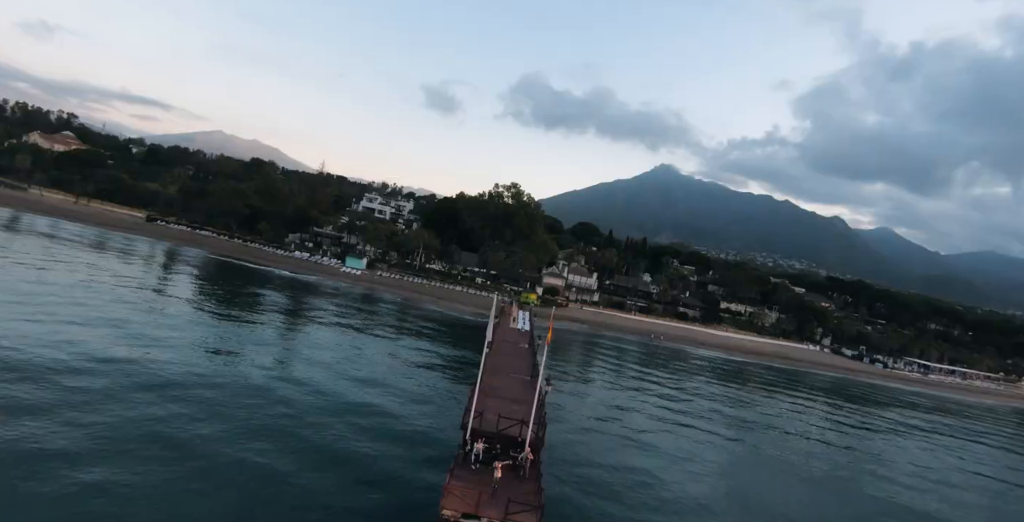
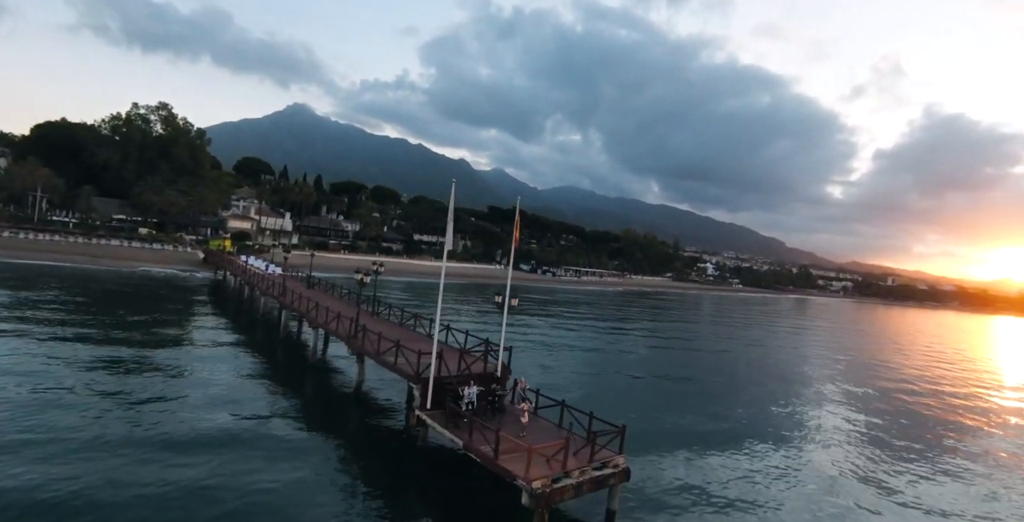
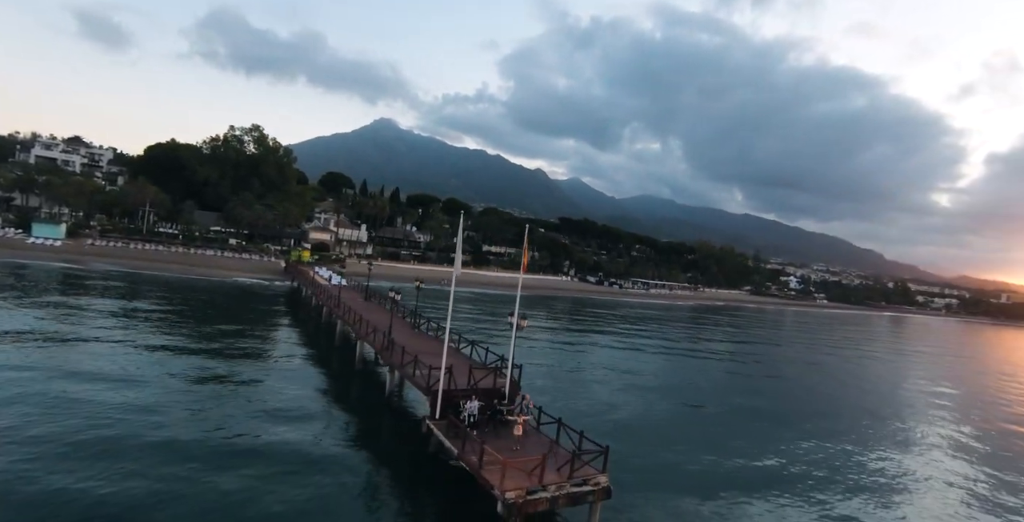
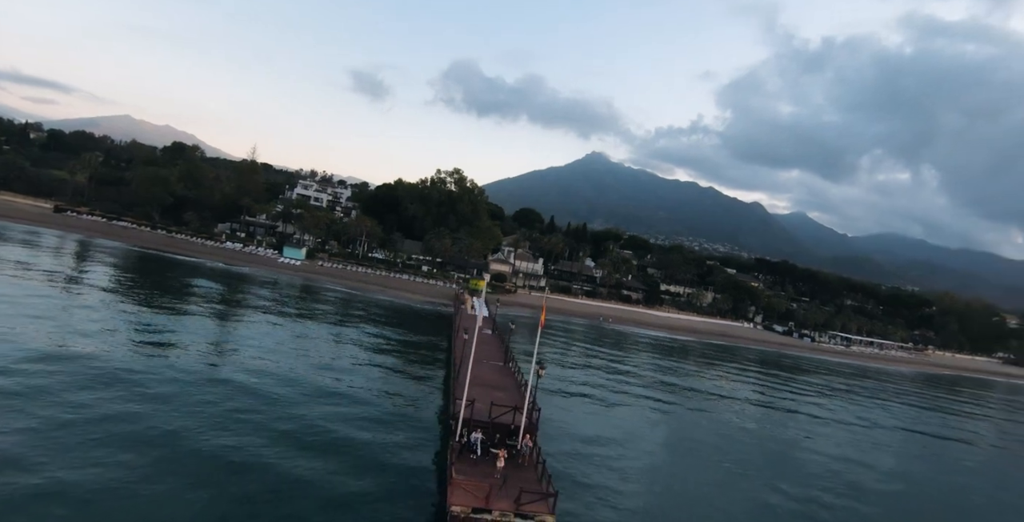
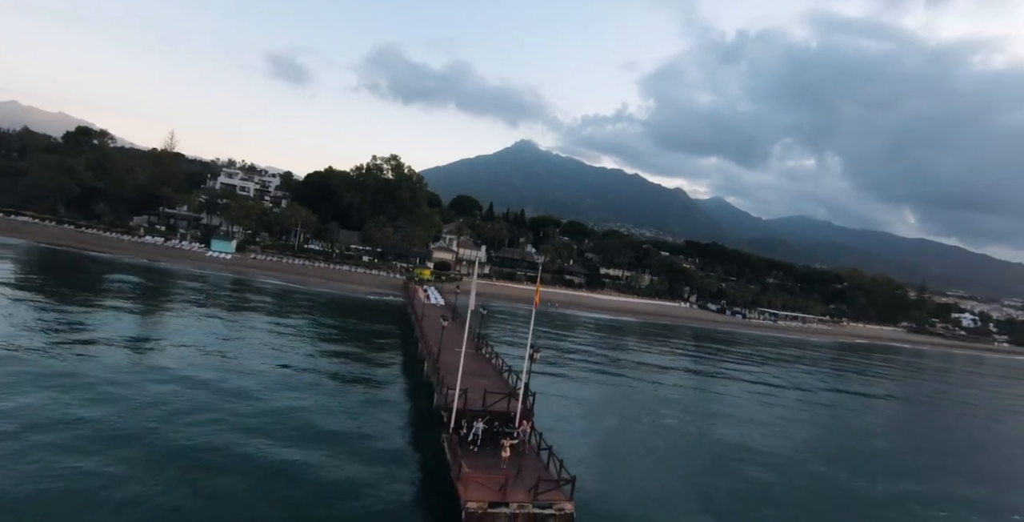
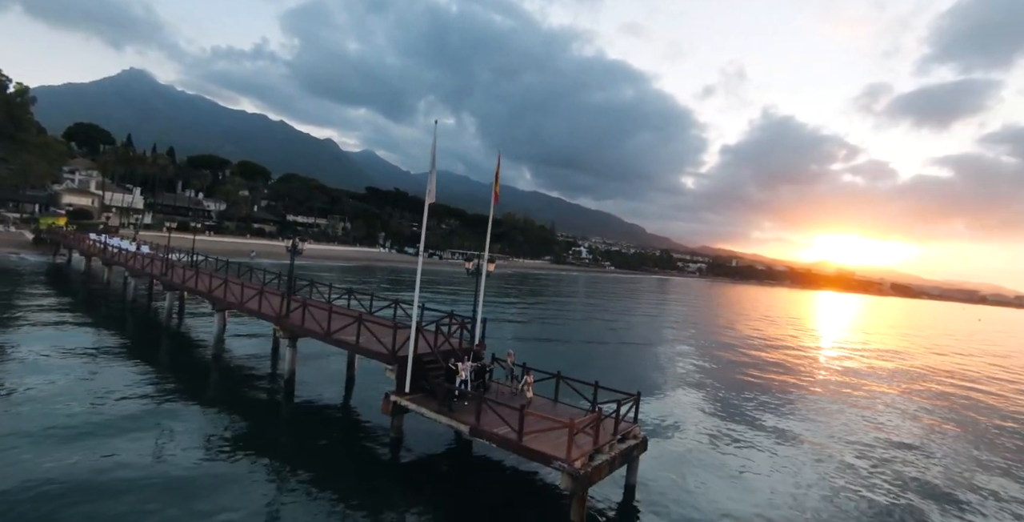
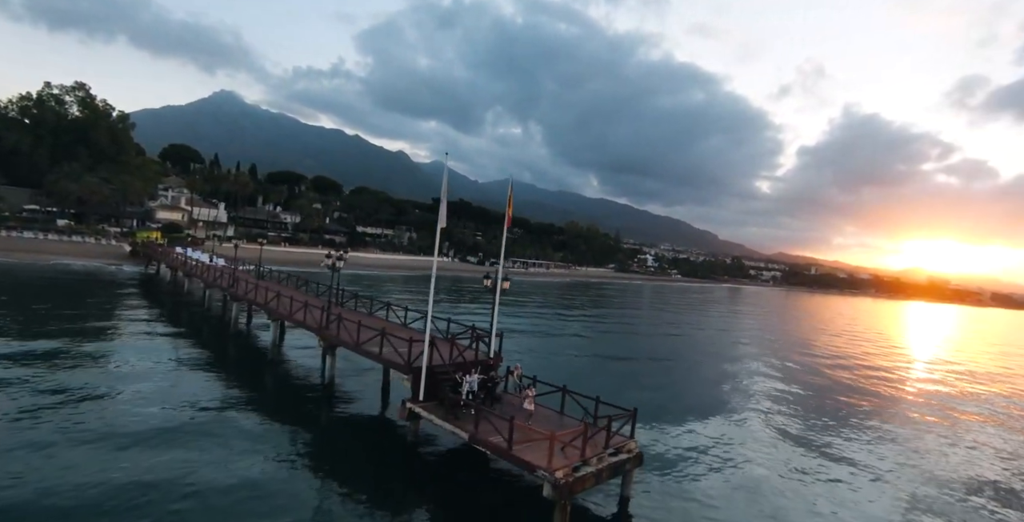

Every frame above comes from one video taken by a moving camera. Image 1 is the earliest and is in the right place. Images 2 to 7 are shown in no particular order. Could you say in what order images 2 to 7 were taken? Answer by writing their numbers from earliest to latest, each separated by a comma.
4, 5, 3, 2, 7, 6
